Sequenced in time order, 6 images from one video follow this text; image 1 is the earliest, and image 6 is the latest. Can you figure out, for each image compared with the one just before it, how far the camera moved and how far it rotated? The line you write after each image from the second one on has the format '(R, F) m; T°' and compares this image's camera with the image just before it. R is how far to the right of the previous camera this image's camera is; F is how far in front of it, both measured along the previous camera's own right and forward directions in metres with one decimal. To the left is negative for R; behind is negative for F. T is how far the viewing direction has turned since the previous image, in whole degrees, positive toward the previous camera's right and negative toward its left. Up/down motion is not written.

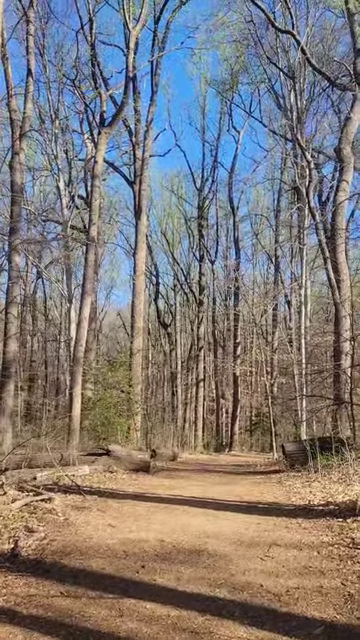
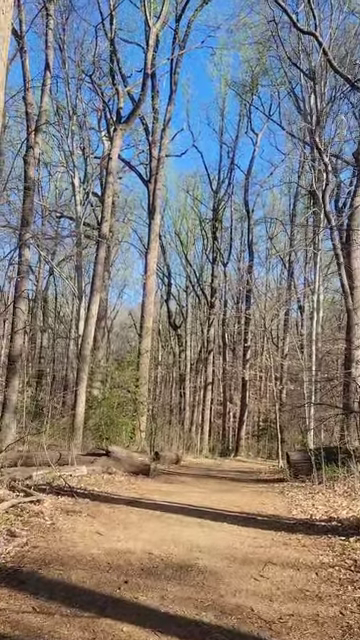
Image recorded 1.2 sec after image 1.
(+0.1, +0.3) m; -1°
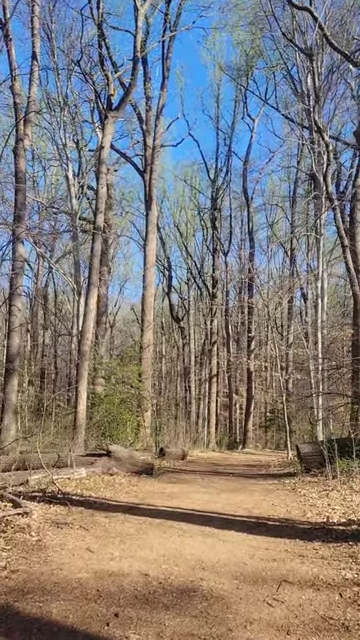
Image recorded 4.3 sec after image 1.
(+0.1, +0.6) m; 0°
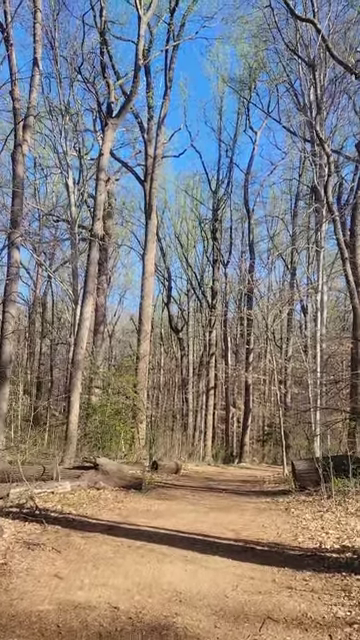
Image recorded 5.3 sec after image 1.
(+0.1, +0.4) m; 0°
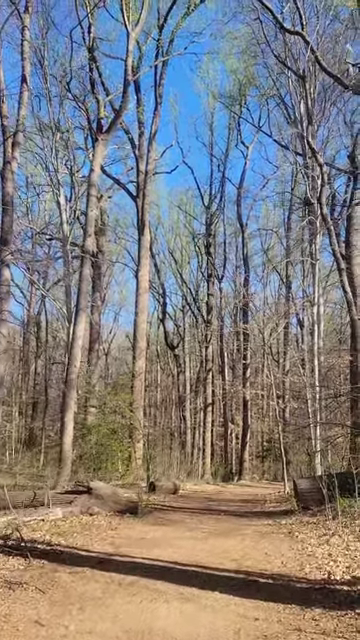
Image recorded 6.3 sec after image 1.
(0.0, +0.4) m; 0°
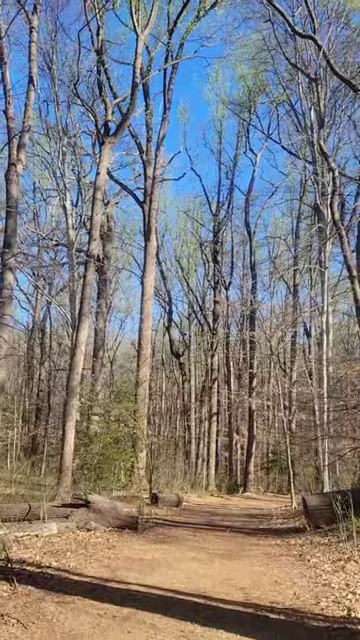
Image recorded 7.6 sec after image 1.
(0.0, +0.5) m; -1°
